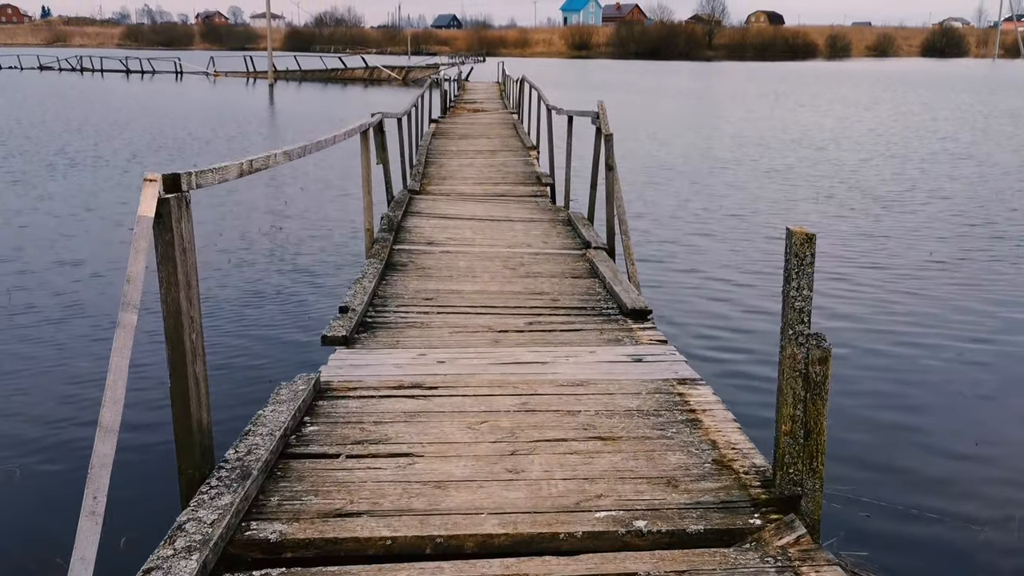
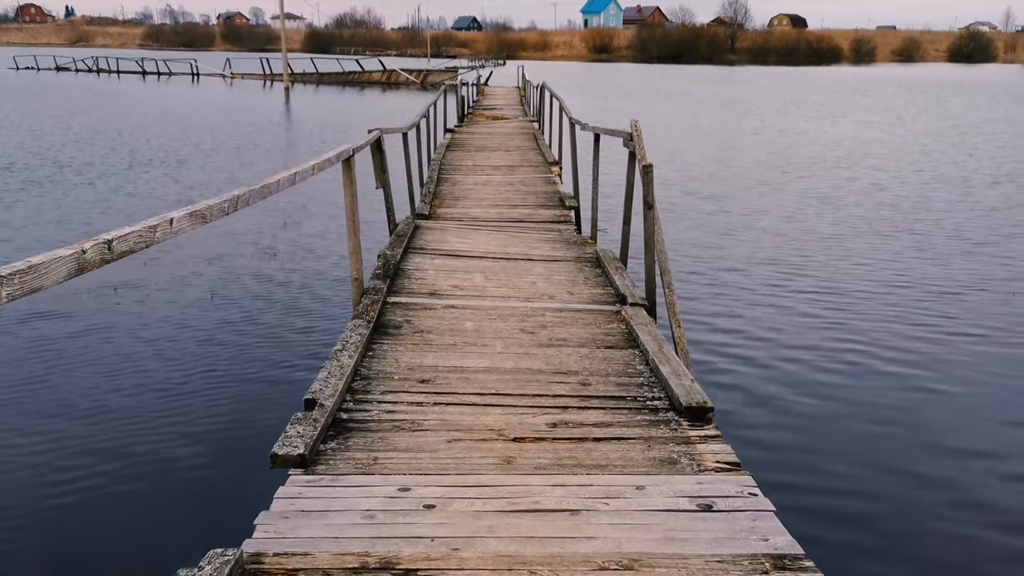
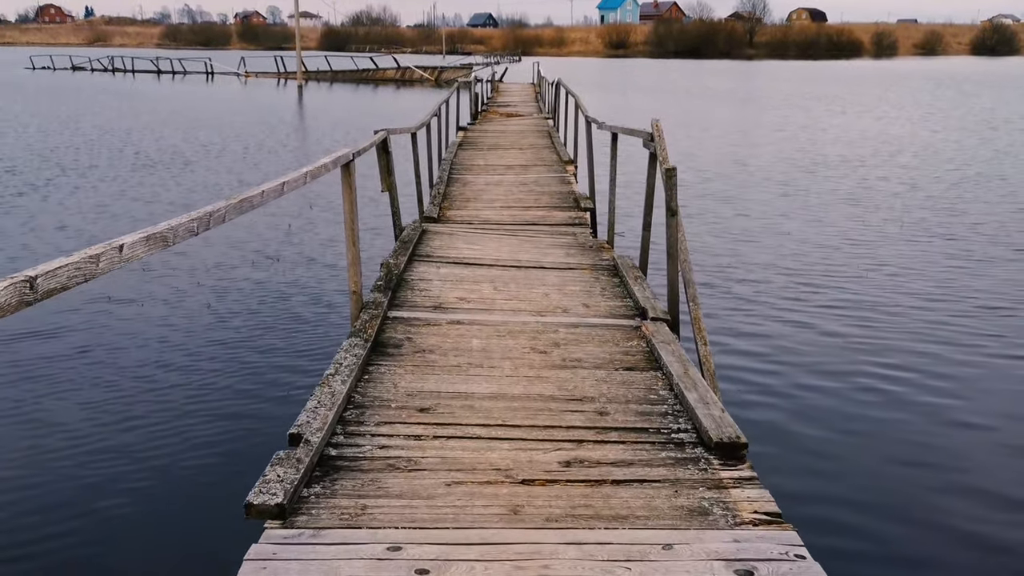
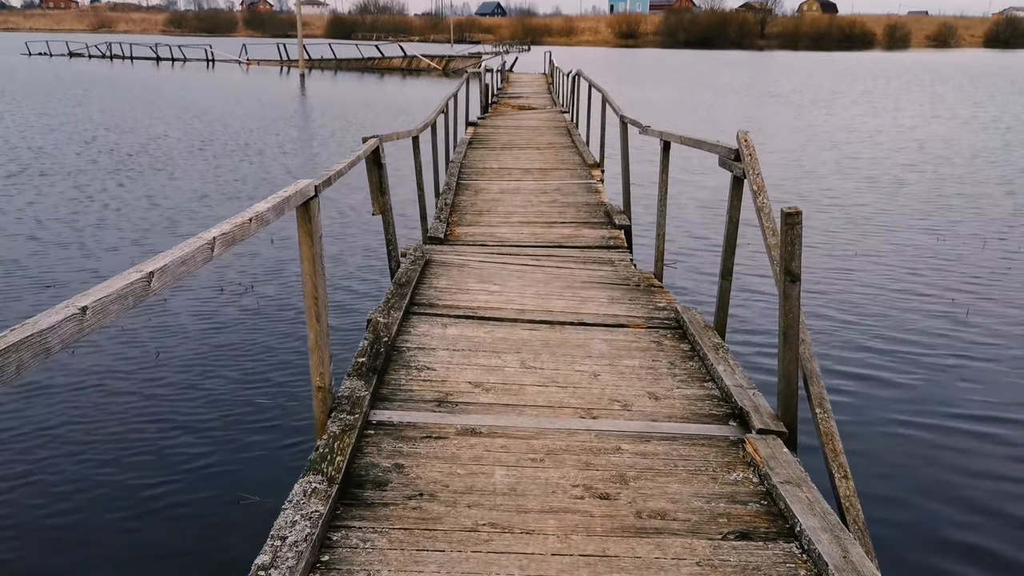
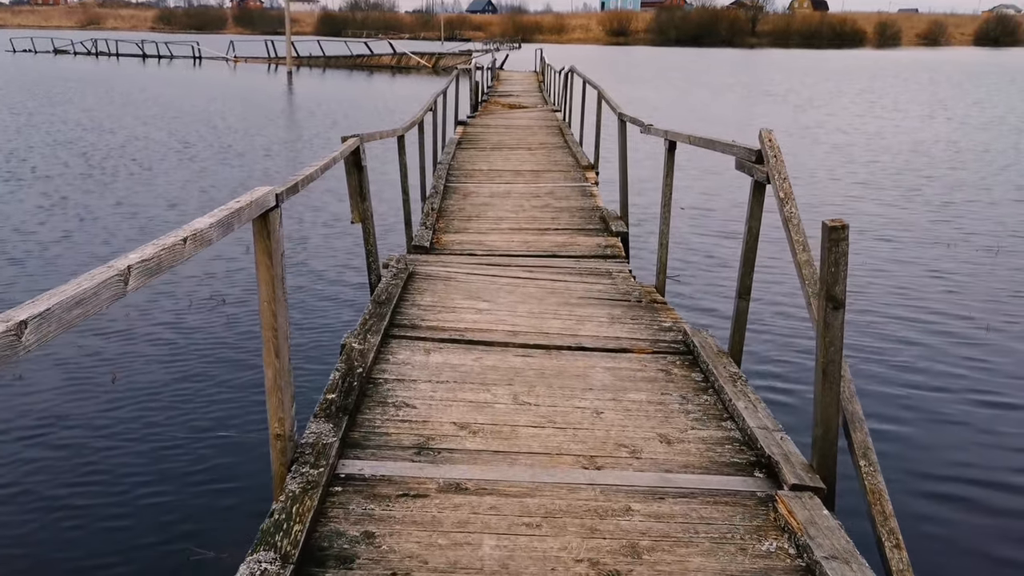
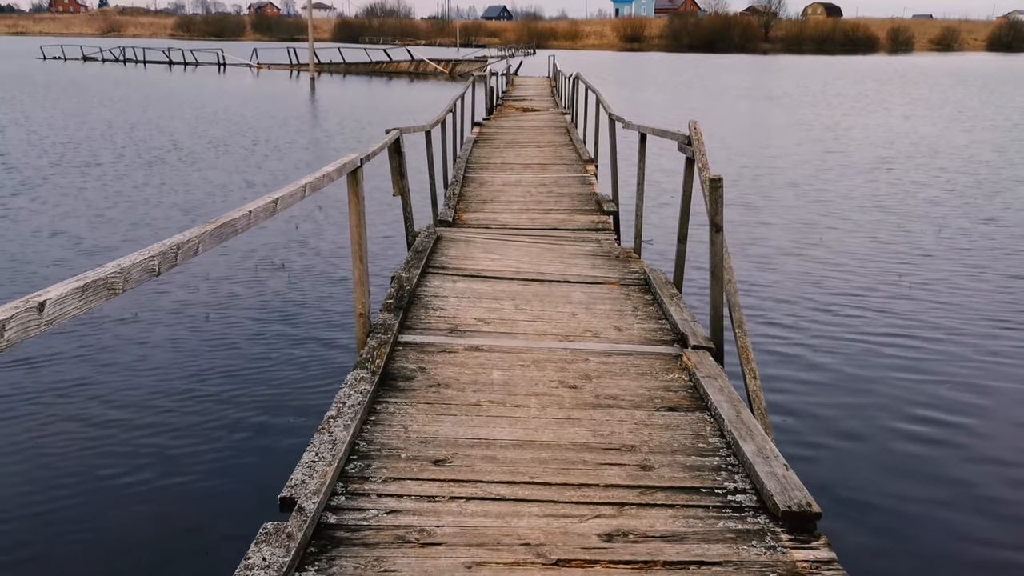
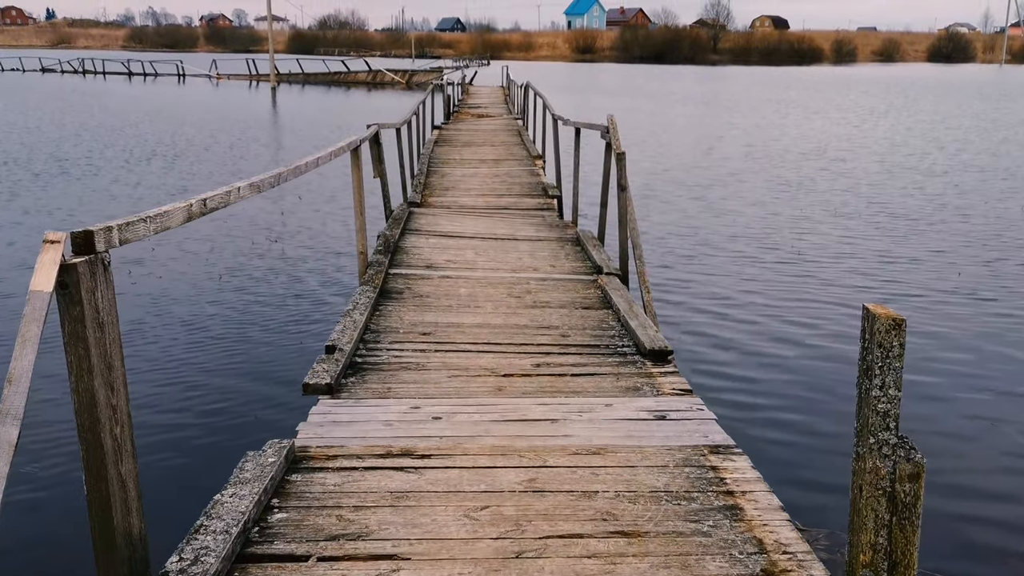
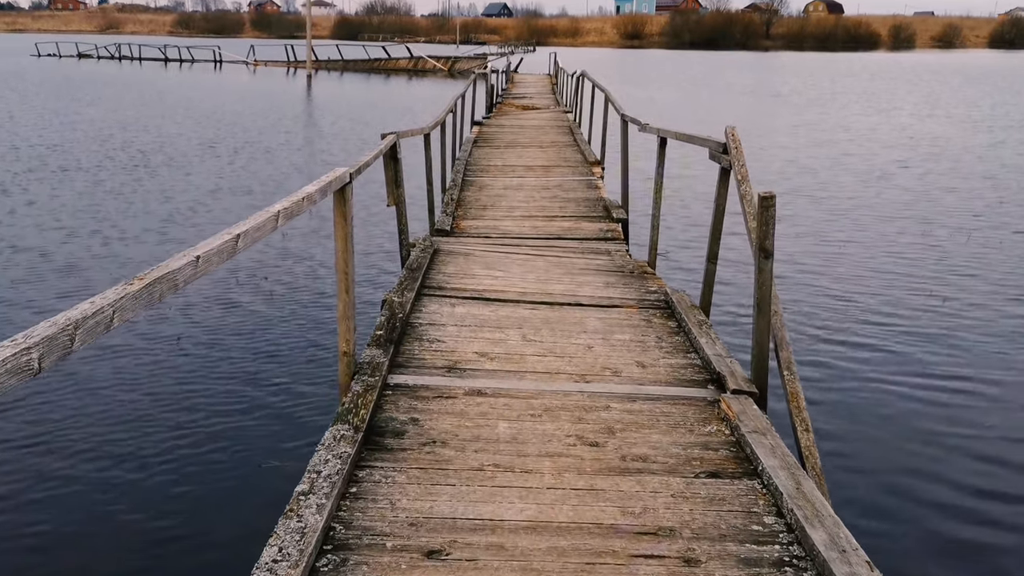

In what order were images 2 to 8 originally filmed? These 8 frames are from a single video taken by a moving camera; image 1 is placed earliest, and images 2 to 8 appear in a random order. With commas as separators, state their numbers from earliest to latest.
7, 2, 3, 6, 8, 4, 5
